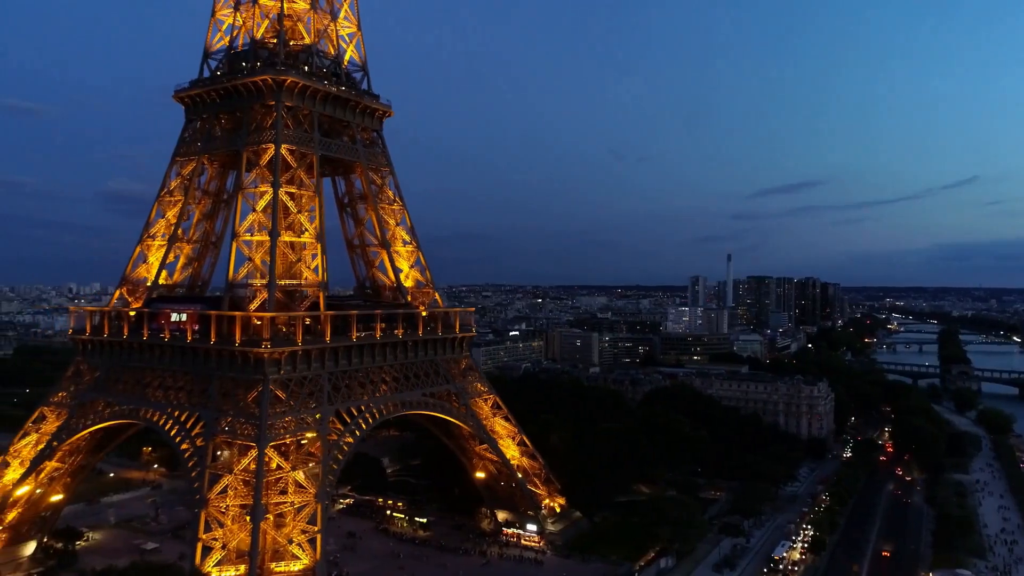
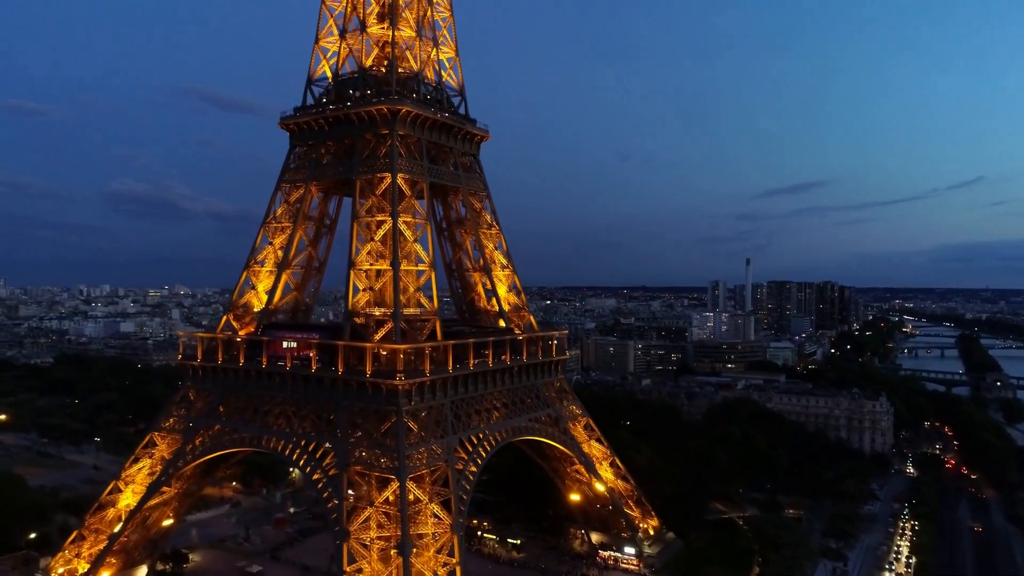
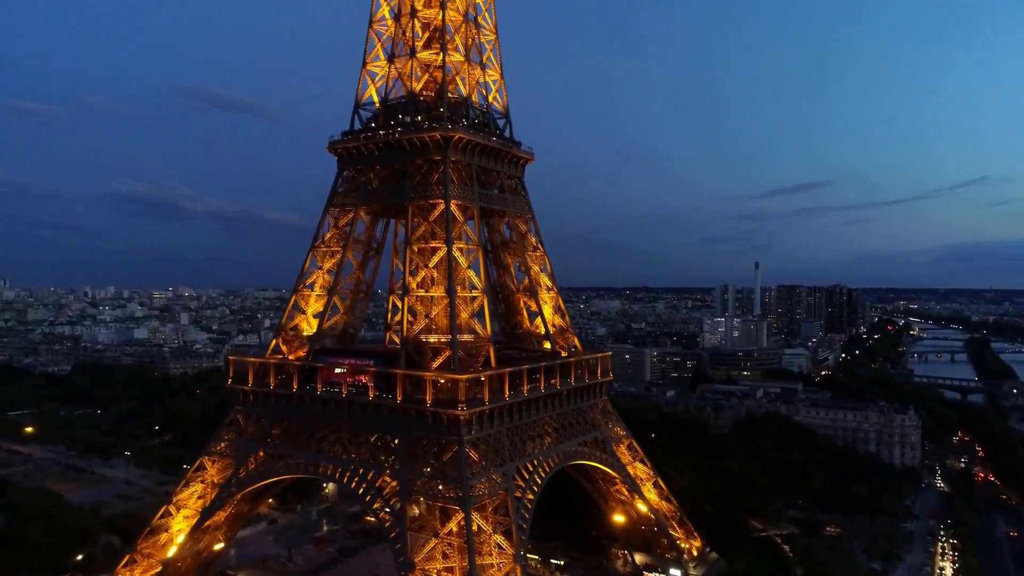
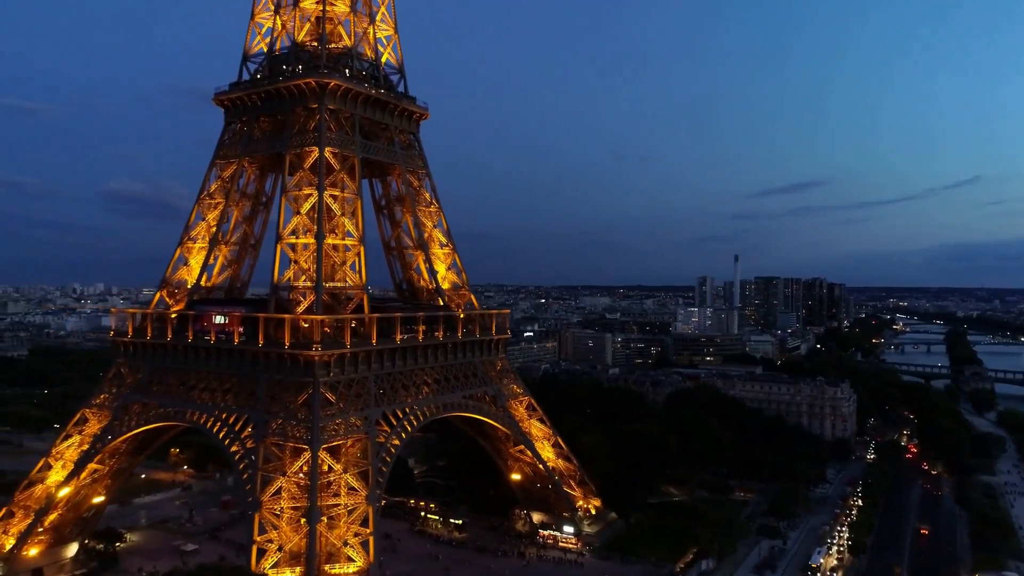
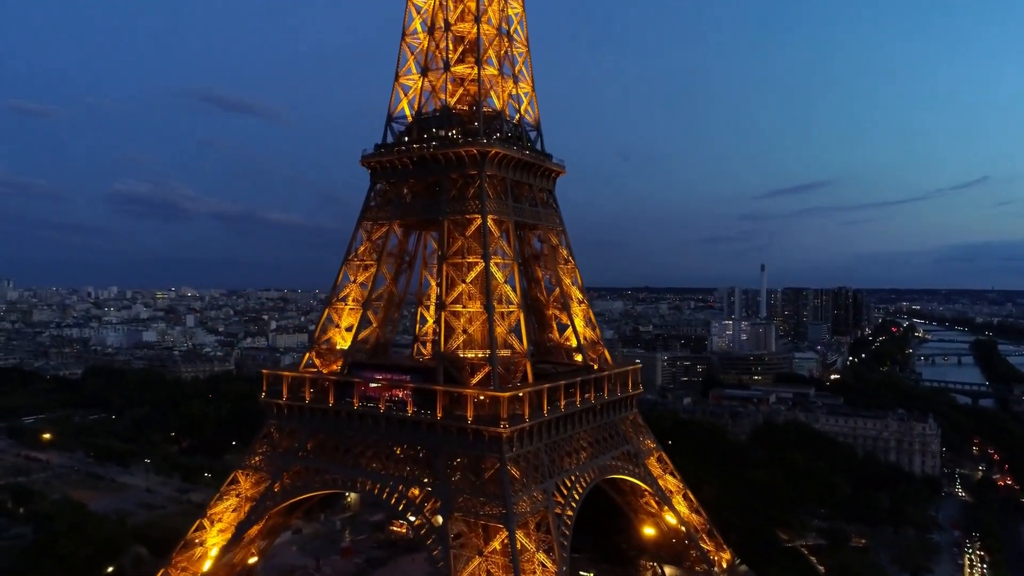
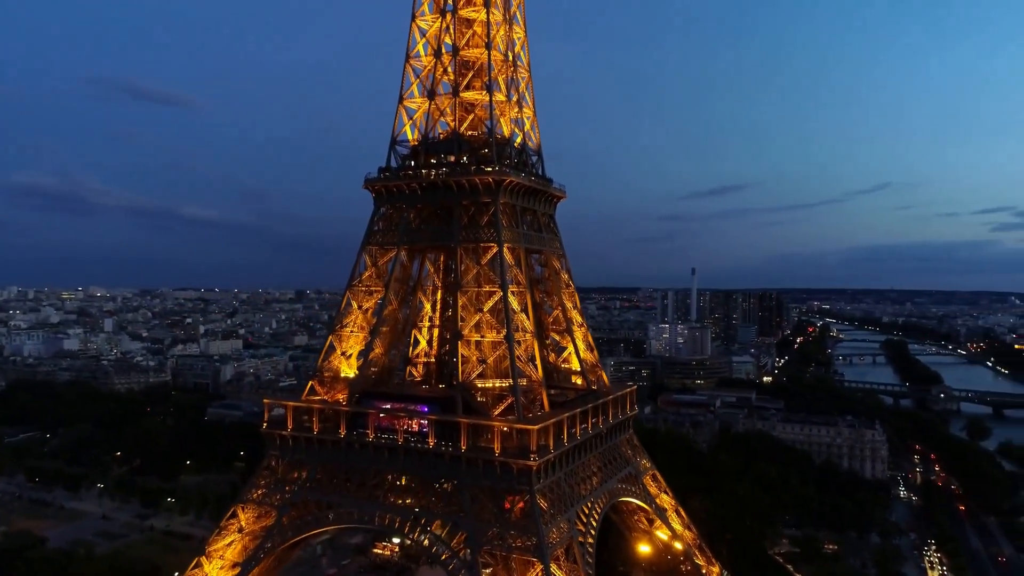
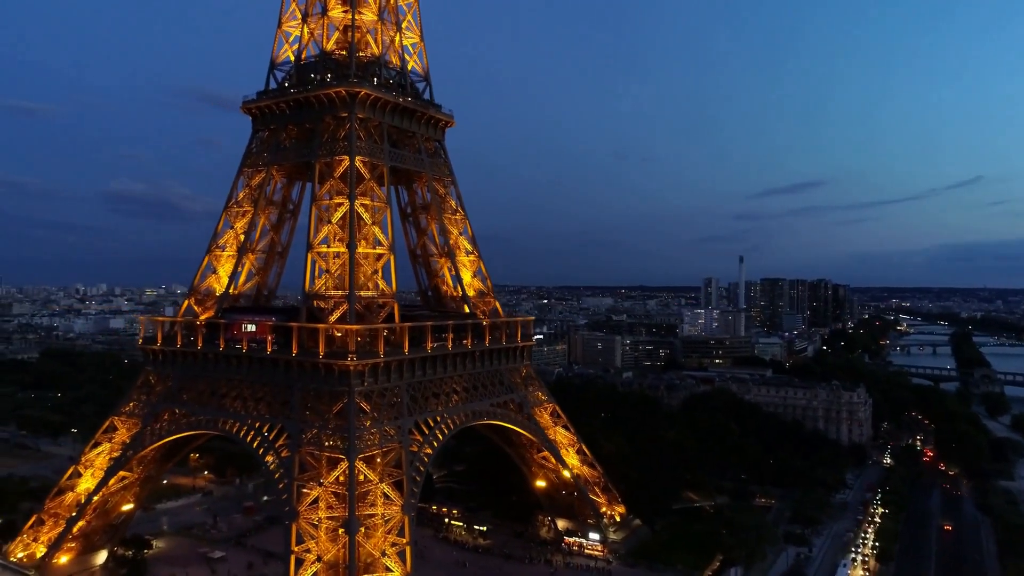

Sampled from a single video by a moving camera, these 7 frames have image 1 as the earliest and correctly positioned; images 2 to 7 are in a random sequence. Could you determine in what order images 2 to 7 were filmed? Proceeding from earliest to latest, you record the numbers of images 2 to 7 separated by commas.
4, 7, 2, 3, 5, 6
